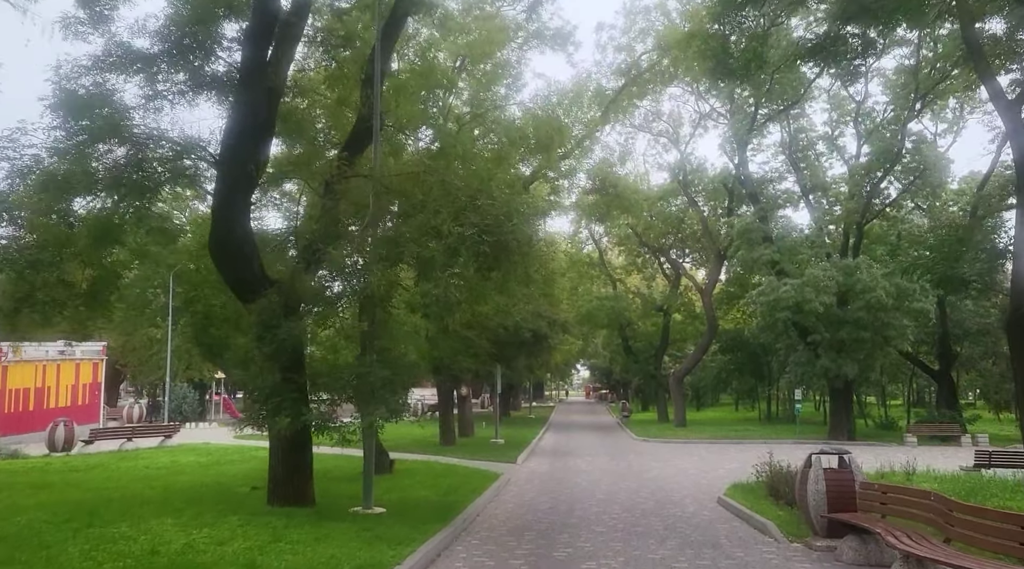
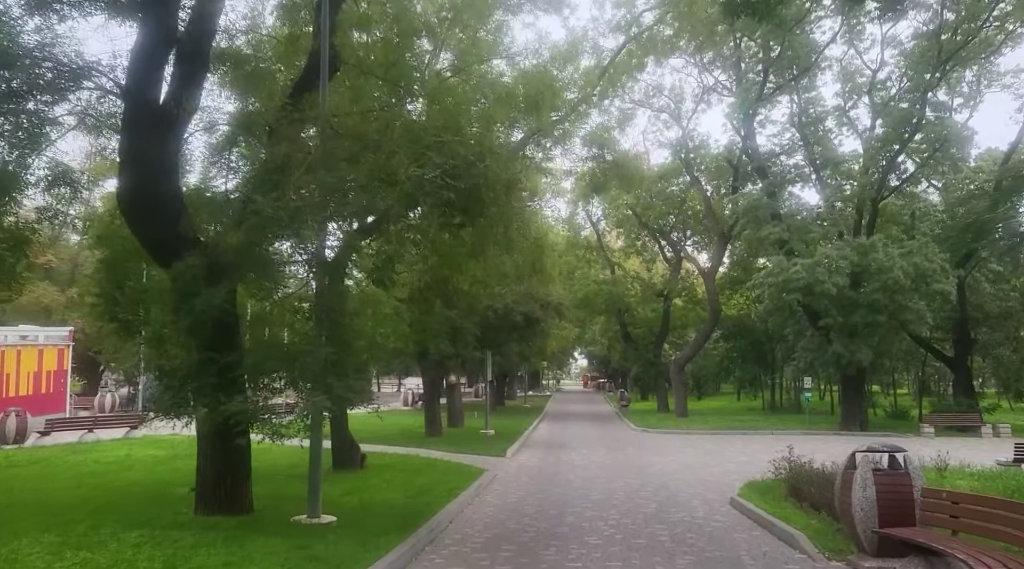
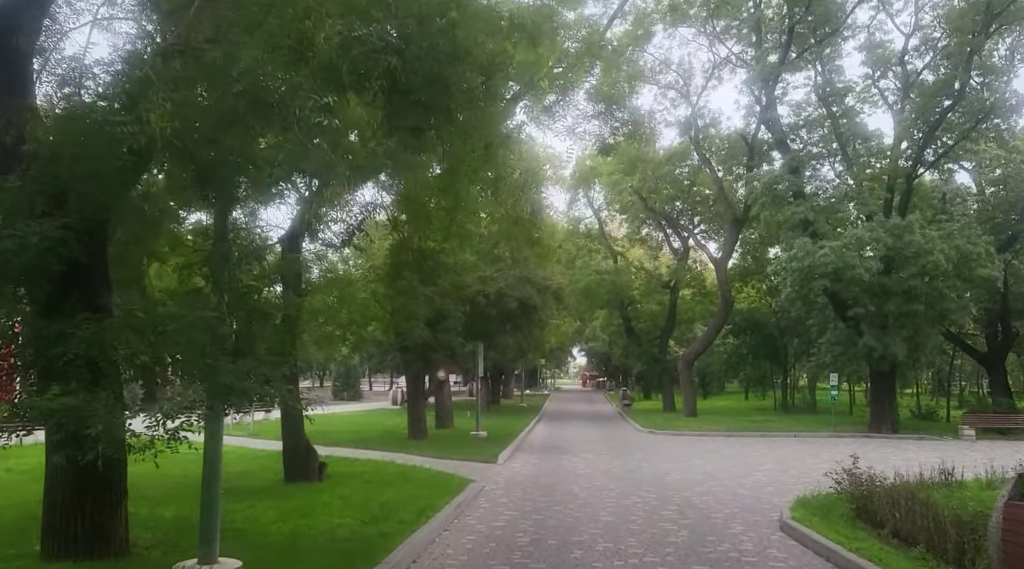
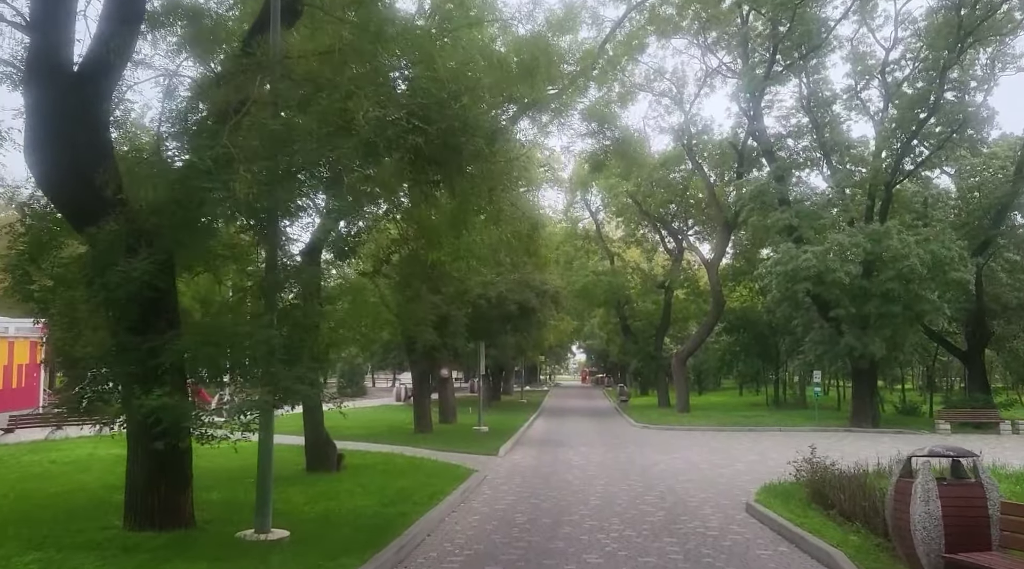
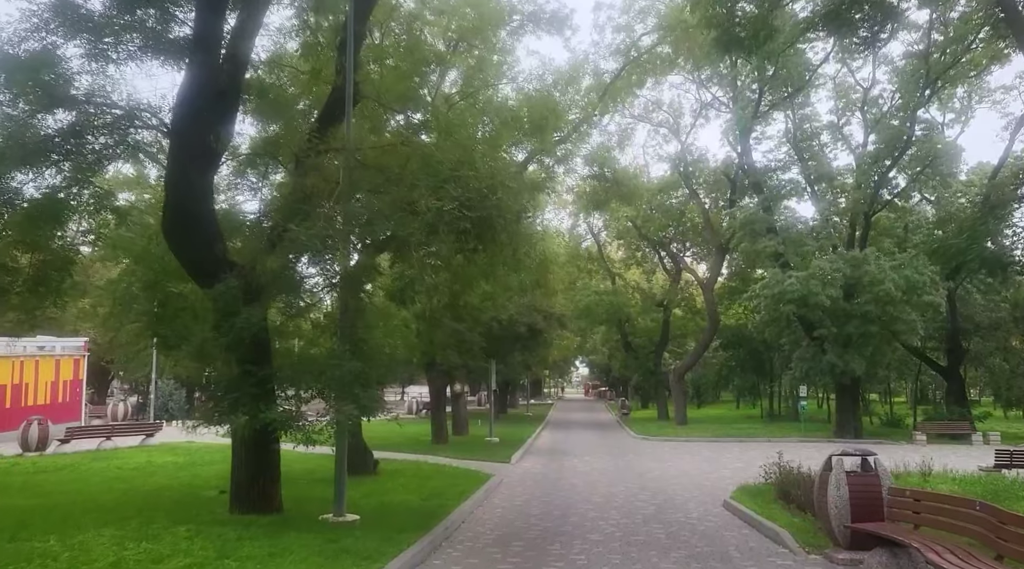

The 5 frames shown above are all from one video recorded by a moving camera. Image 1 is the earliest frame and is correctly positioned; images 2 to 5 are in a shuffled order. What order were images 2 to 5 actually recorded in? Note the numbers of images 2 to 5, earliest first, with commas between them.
5, 2, 4, 3
